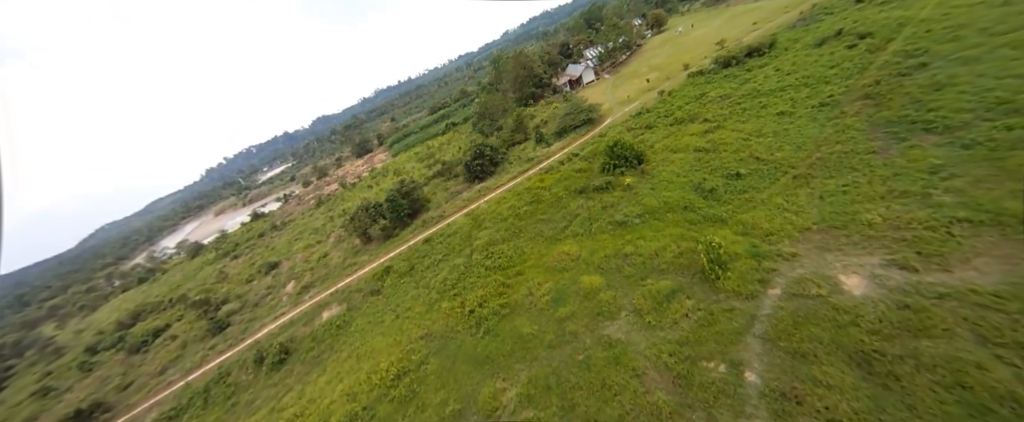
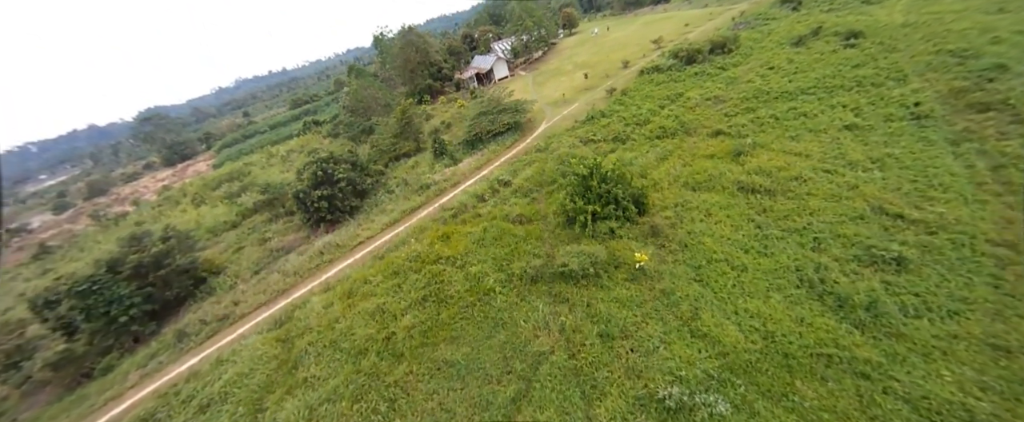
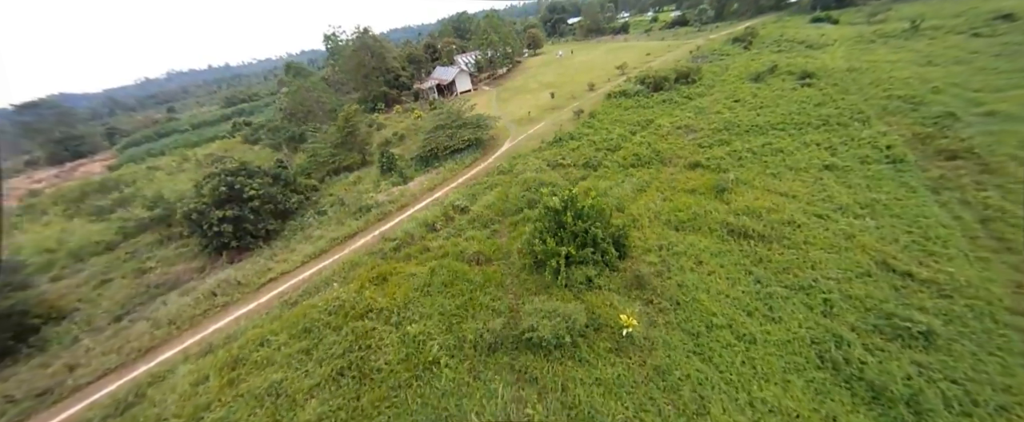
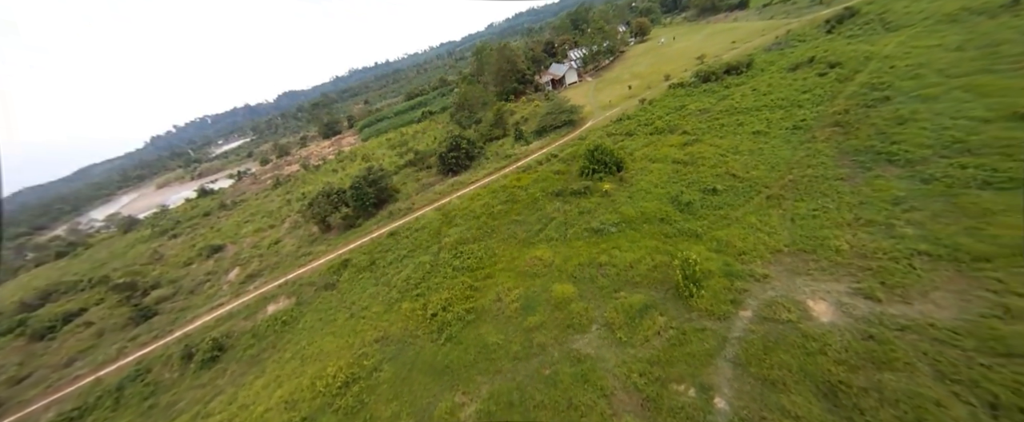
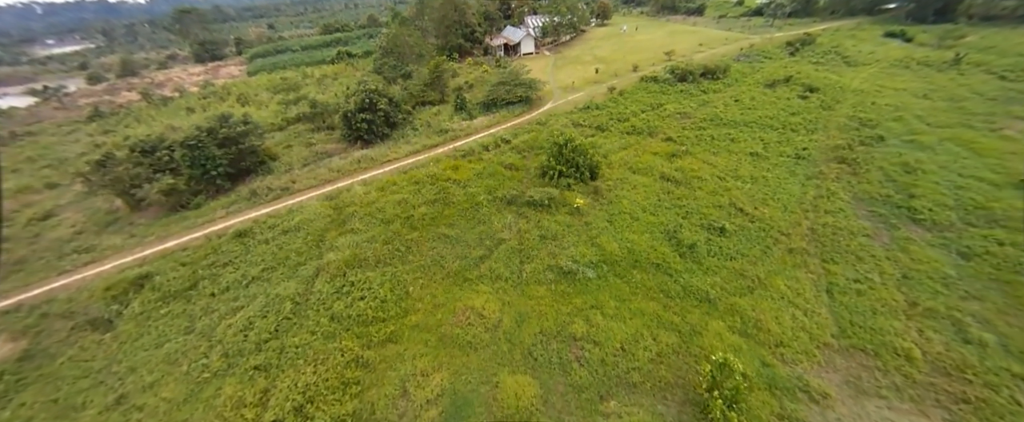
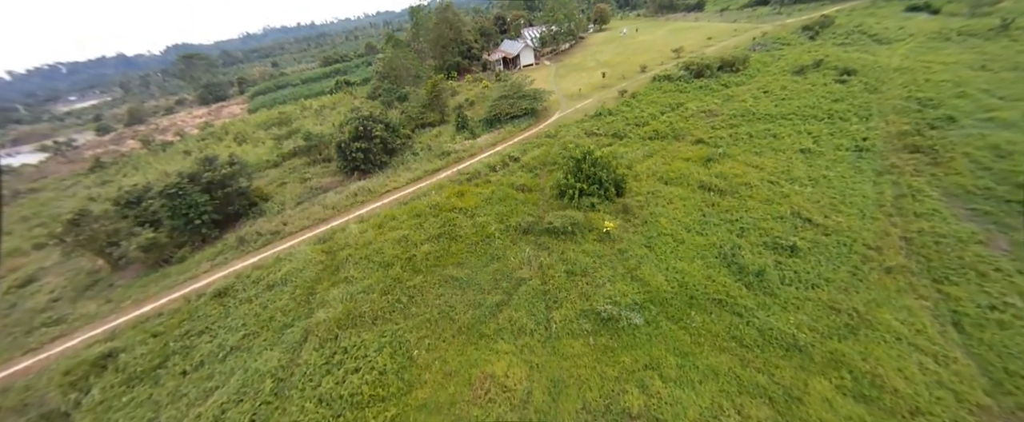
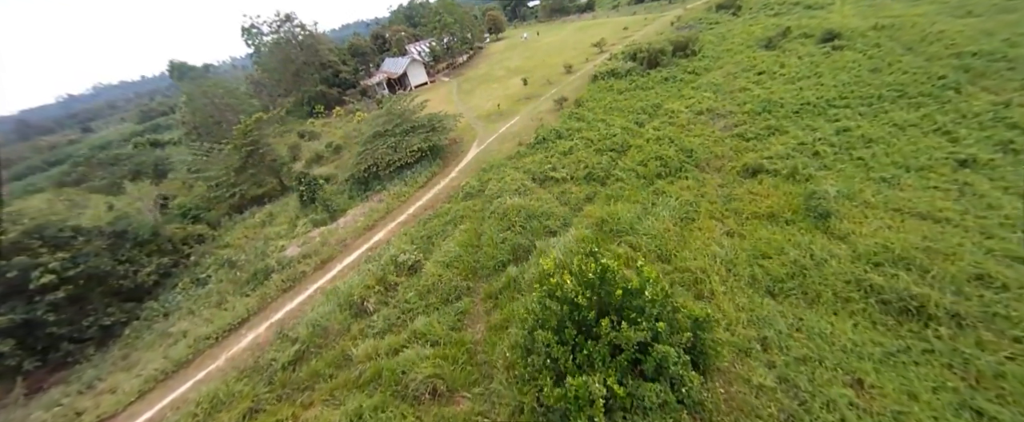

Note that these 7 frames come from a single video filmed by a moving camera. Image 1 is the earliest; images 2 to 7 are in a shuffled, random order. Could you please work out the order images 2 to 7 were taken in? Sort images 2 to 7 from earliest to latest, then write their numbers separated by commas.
4, 5, 6, 2, 3, 7
